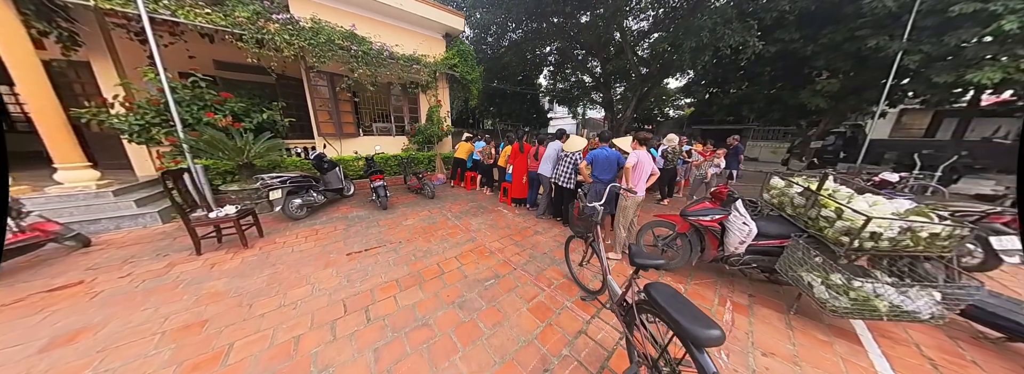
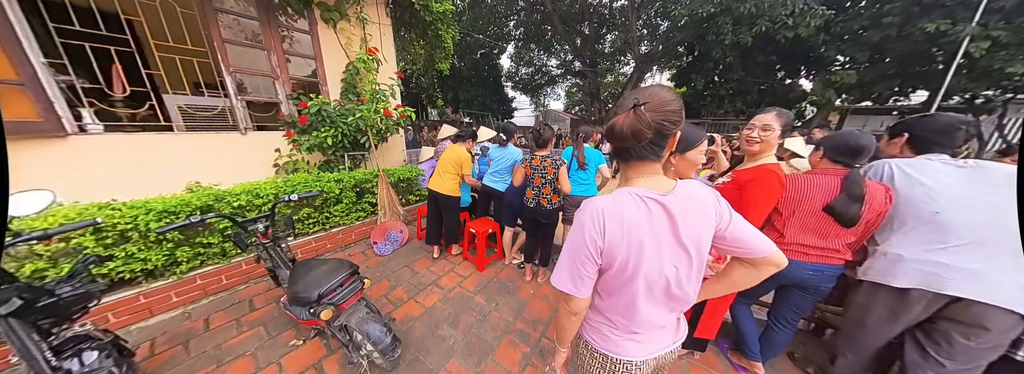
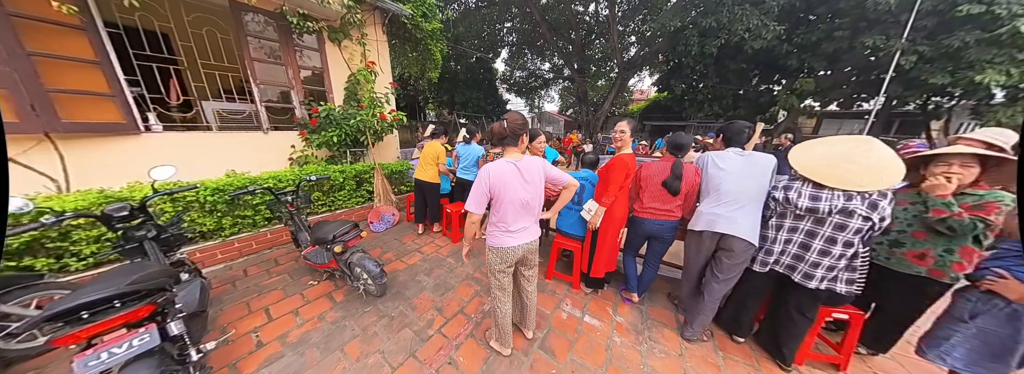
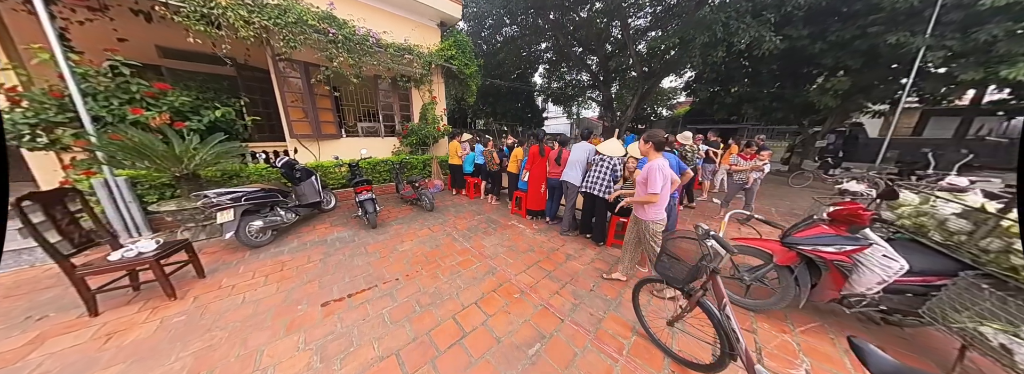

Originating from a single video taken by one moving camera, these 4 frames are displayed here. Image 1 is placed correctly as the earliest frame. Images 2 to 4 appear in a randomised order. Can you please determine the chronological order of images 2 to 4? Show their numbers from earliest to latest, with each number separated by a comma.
4, 3, 2
